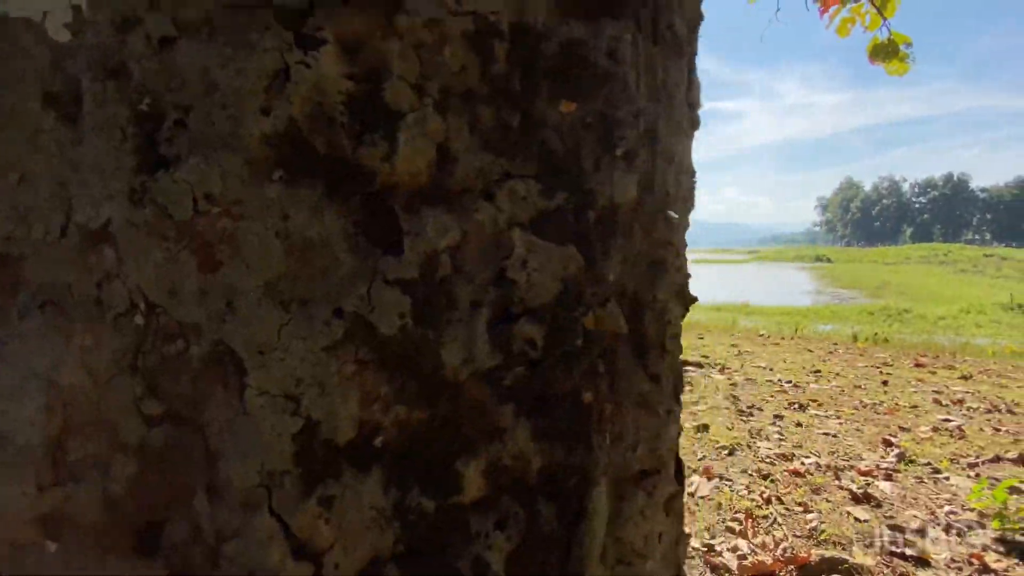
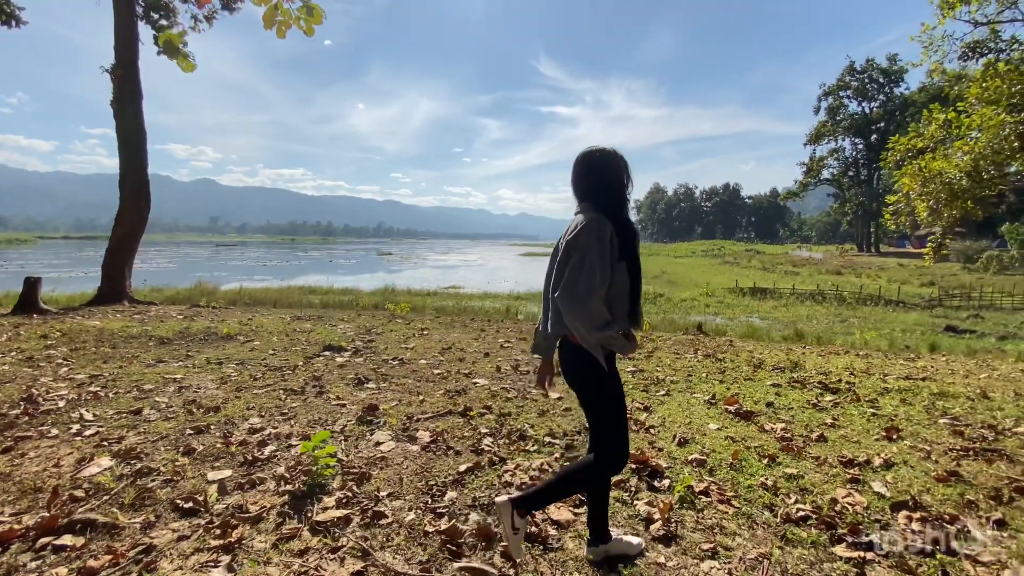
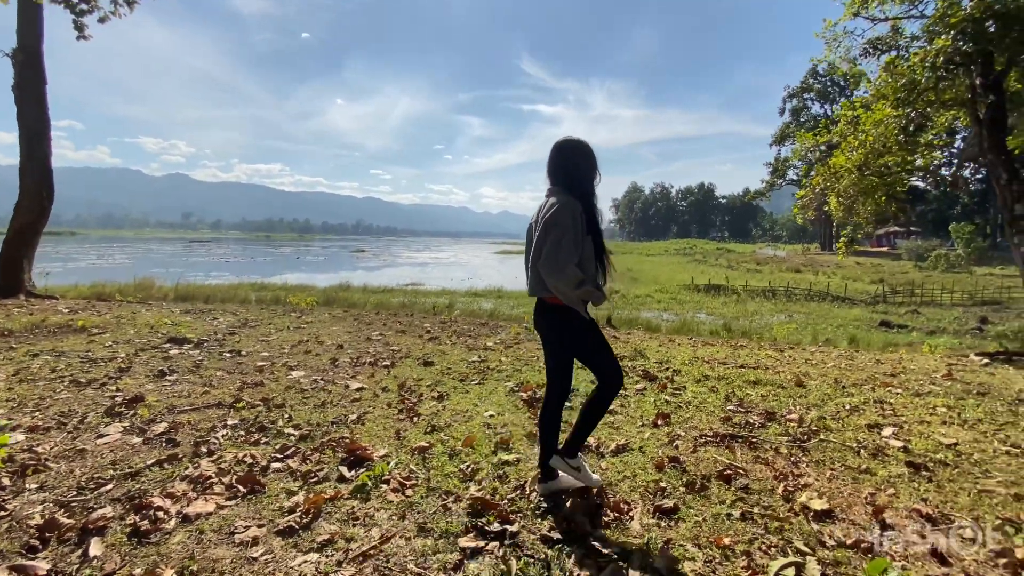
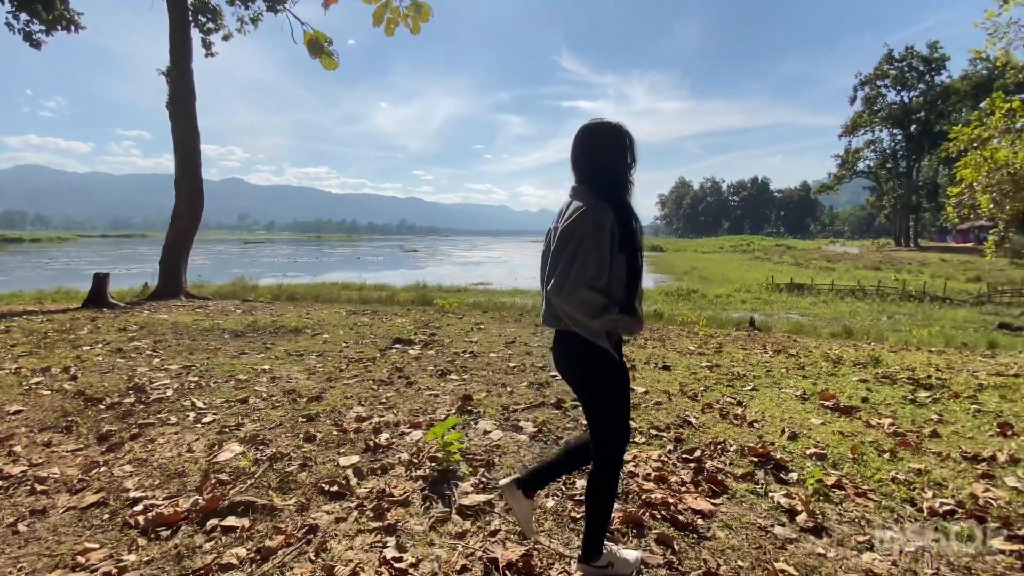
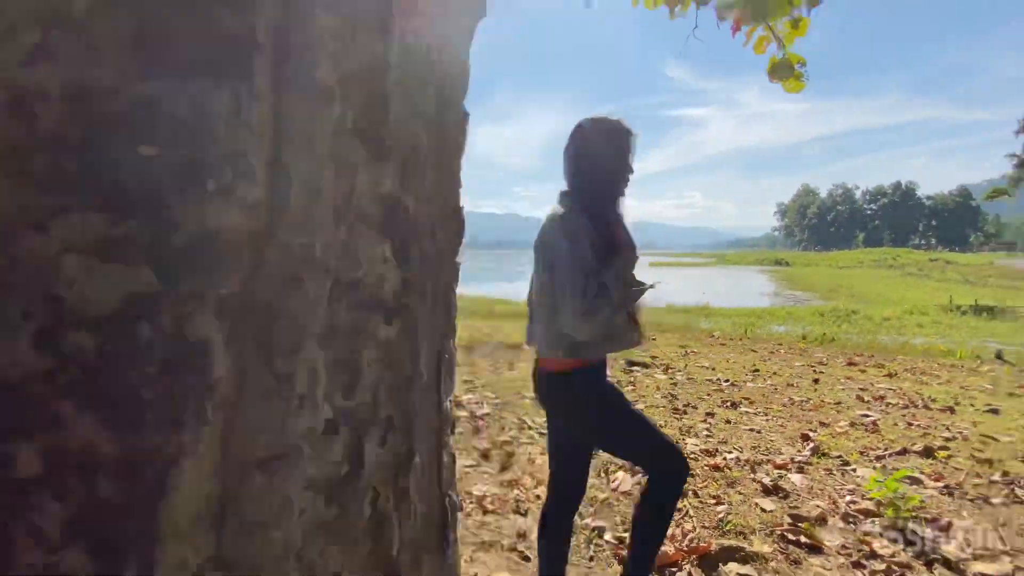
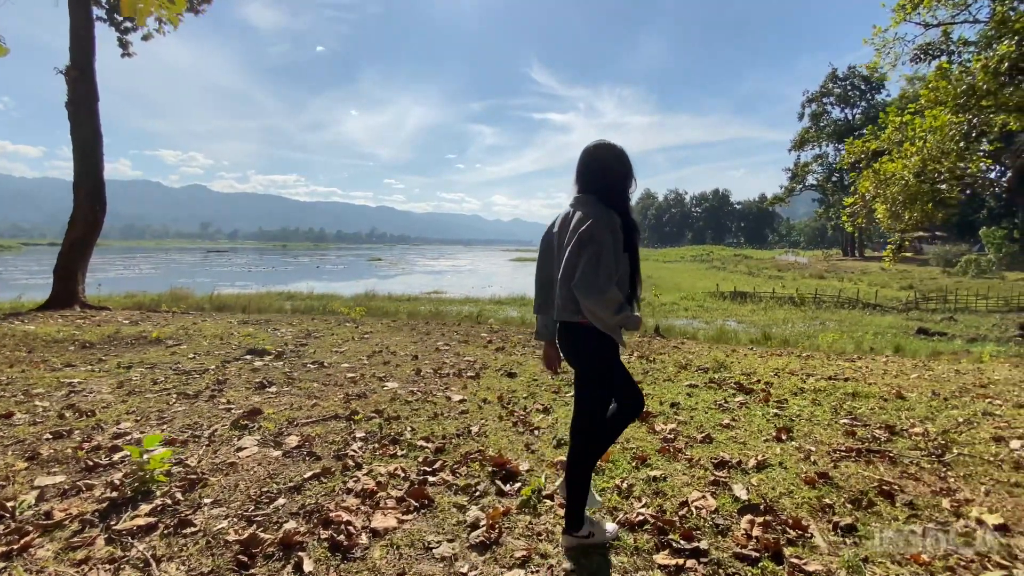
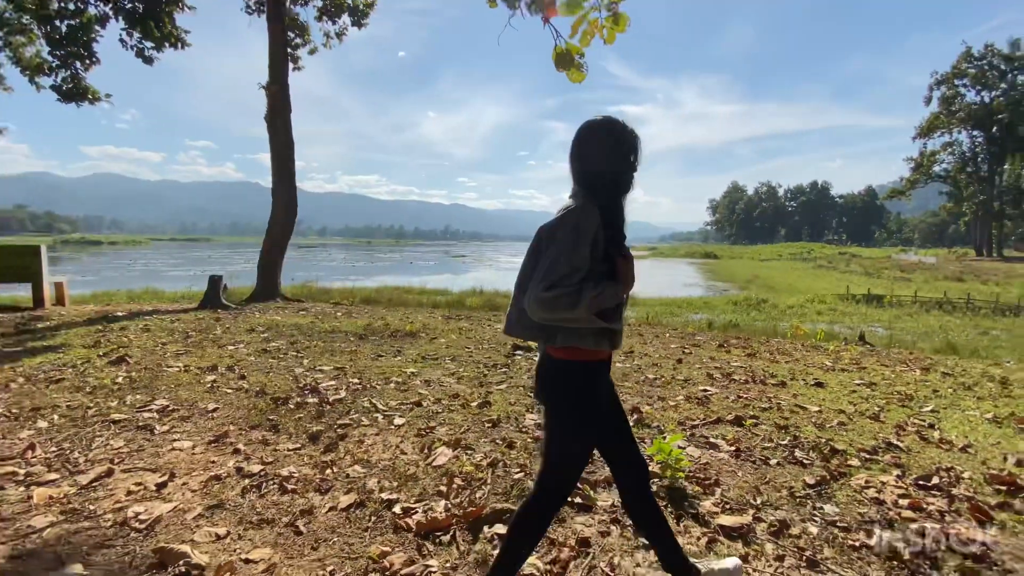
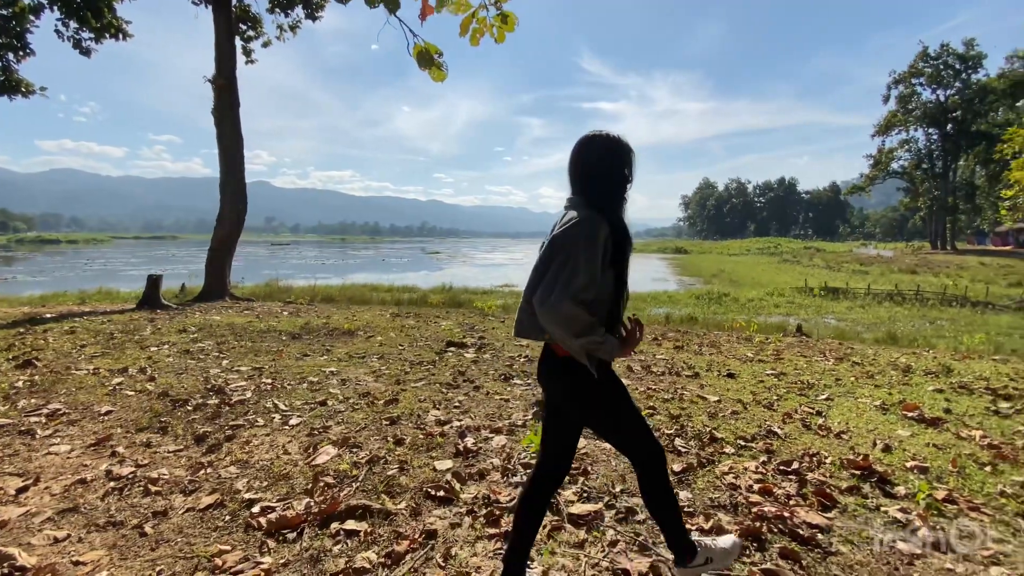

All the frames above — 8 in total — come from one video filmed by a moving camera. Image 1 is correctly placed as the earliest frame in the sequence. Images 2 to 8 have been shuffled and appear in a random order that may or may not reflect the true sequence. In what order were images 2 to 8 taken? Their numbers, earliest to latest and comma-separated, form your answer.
5, 7, 8, 4, 2, 6, 3
